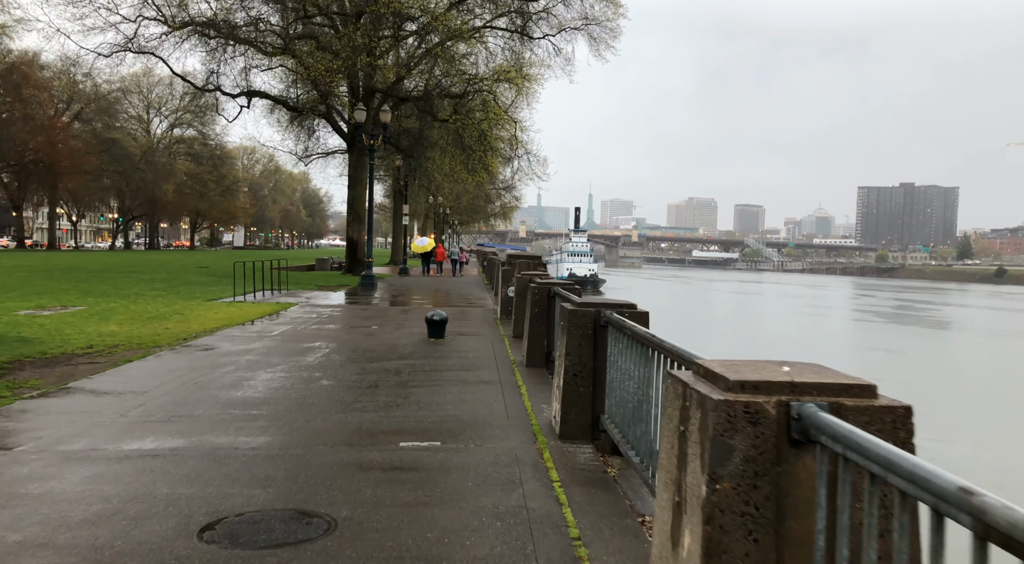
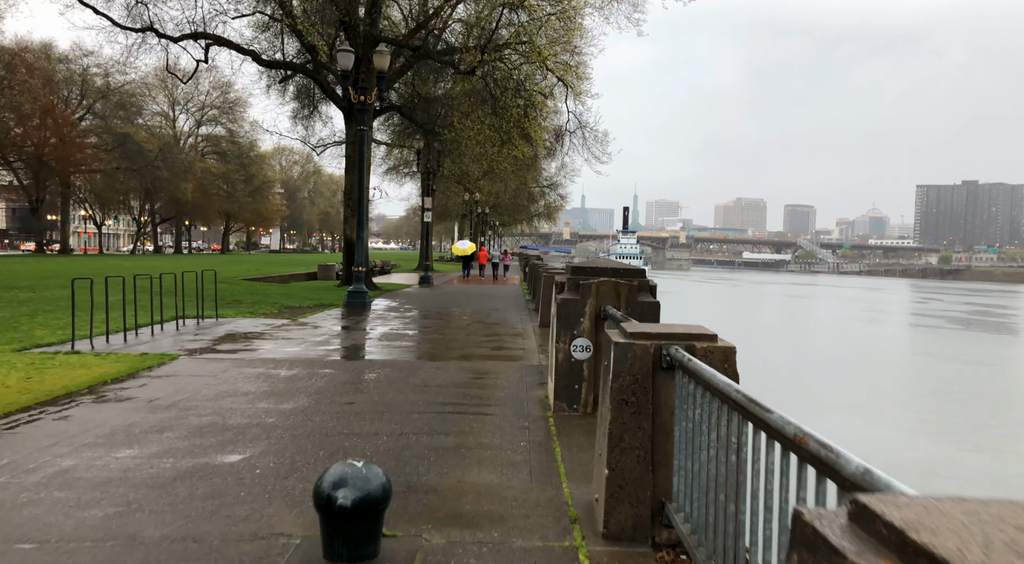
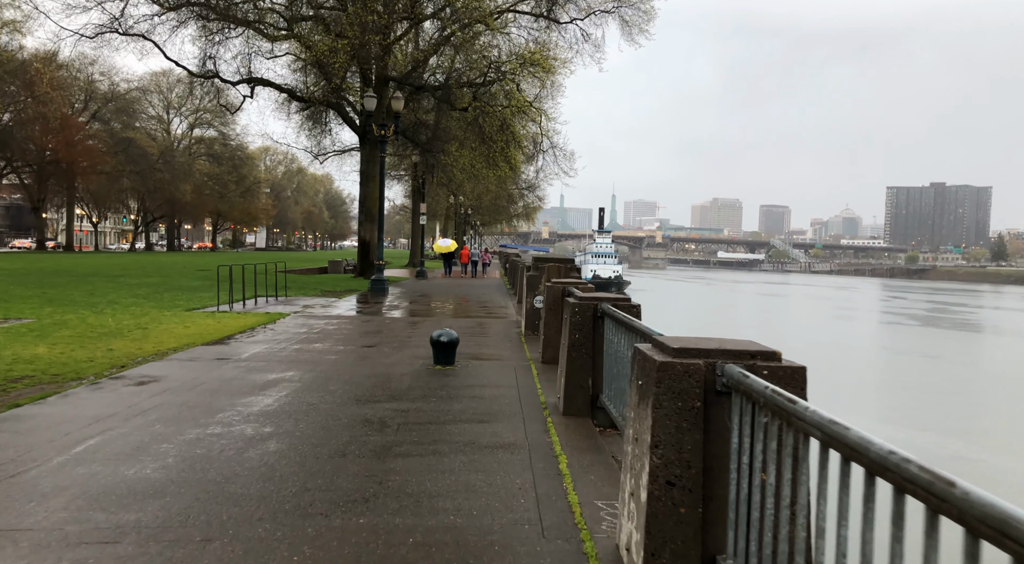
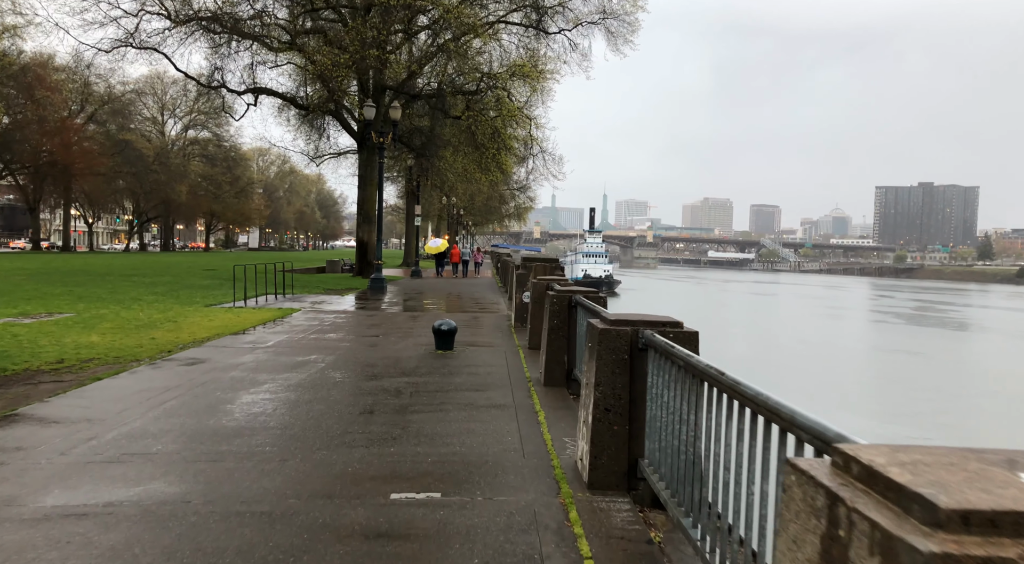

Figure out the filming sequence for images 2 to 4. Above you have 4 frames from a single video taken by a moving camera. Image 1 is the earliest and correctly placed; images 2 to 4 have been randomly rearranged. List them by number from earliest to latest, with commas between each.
4, 3, 2
